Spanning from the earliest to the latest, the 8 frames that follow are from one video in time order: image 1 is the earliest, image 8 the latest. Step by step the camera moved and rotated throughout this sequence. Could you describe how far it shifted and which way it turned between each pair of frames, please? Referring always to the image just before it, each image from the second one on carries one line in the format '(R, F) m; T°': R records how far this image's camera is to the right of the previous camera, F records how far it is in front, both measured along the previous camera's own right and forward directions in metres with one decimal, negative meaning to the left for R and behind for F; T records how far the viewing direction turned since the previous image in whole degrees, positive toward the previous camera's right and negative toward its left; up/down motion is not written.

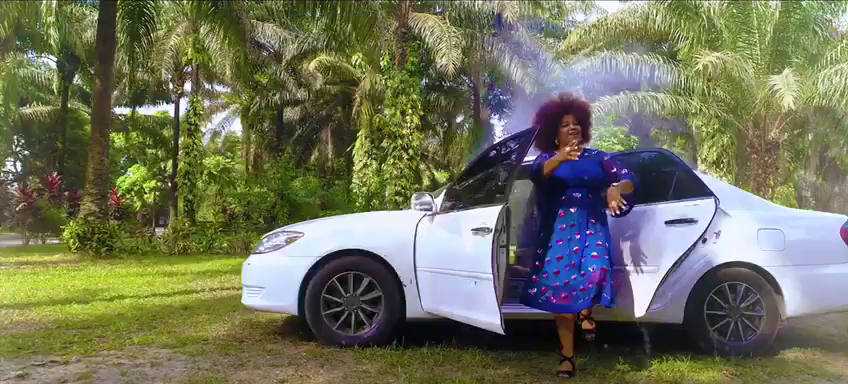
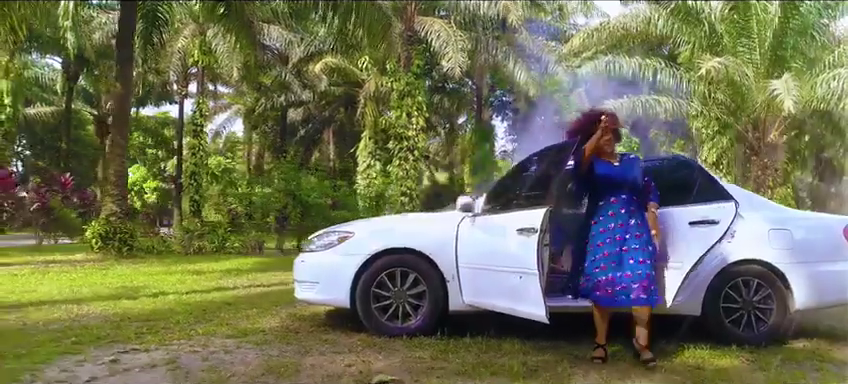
(-0.2, -0.4) m; 0°
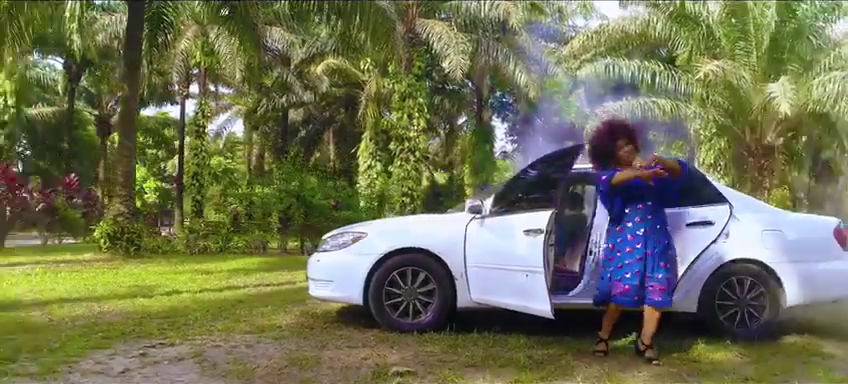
(-0.1, -0.2) m; 0°
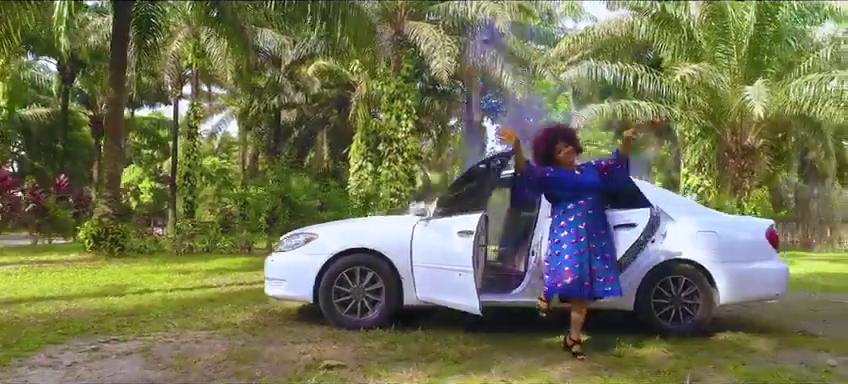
(+0.3, -0.2) m; 0°
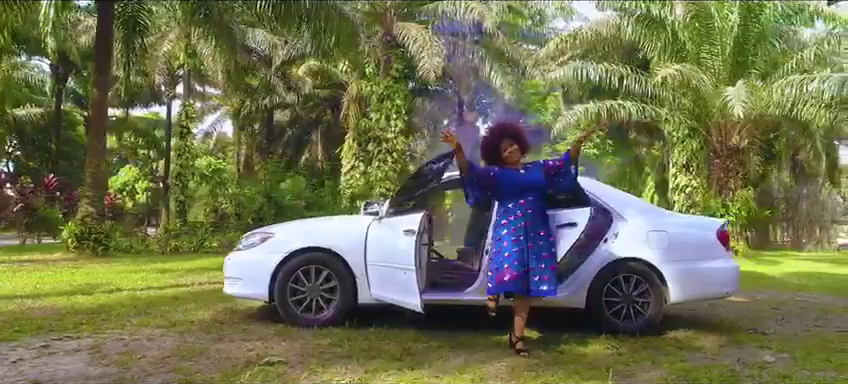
(+0.3, -0.1) m; 0°
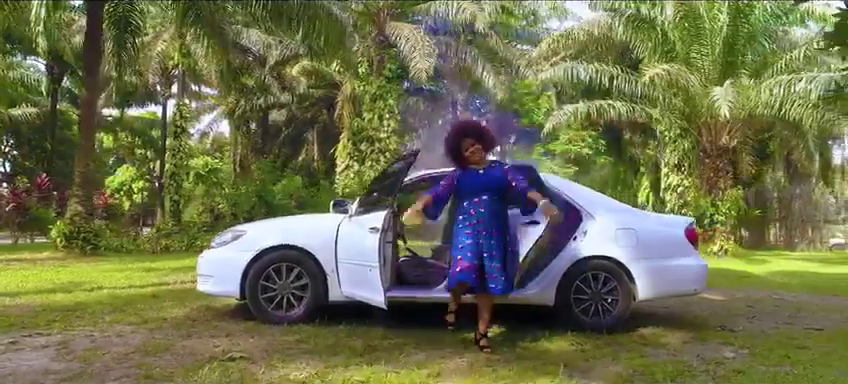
(+0.2, 0.0) m; 0°
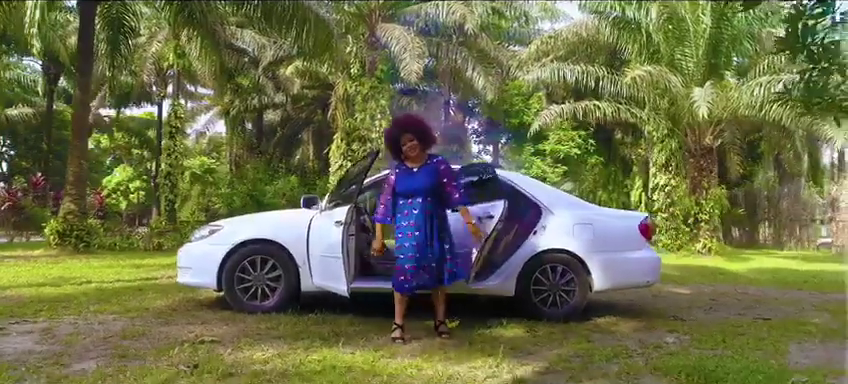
(+0.2, -0.3) m; 0°
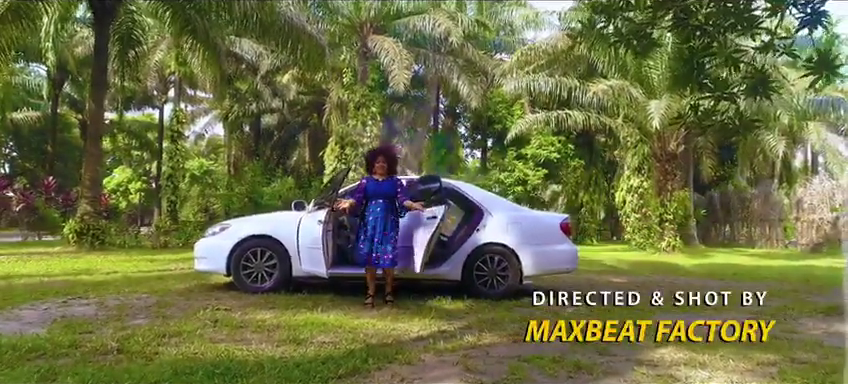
(+0.3, -1.3) m; 0°
